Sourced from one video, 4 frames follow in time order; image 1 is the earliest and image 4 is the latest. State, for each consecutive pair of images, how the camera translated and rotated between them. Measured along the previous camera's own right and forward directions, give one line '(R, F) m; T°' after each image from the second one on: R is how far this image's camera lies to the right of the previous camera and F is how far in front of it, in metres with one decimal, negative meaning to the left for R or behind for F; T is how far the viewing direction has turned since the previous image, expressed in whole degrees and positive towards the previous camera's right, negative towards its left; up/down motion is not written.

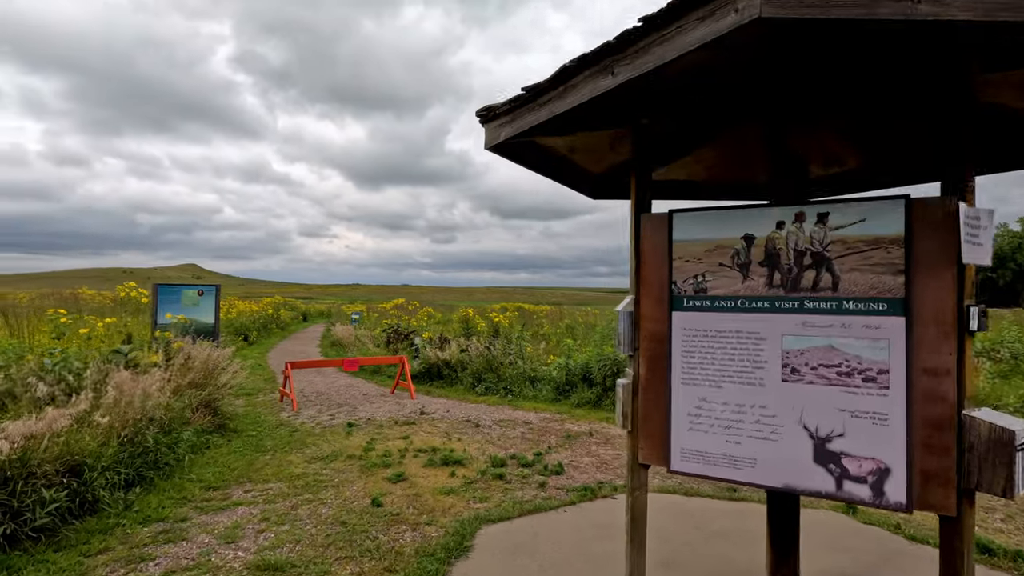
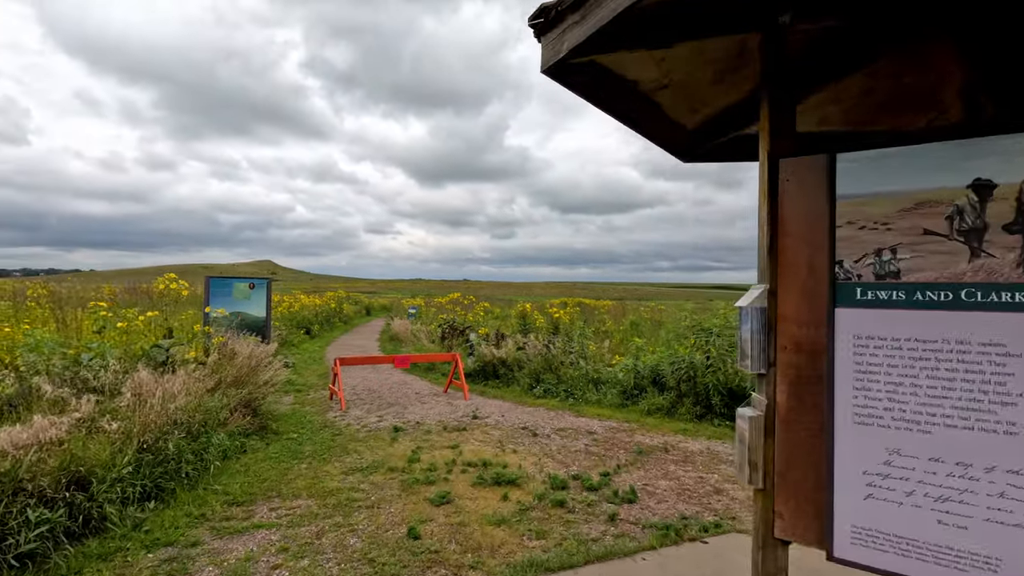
(0.0, +0.9) m; -6°
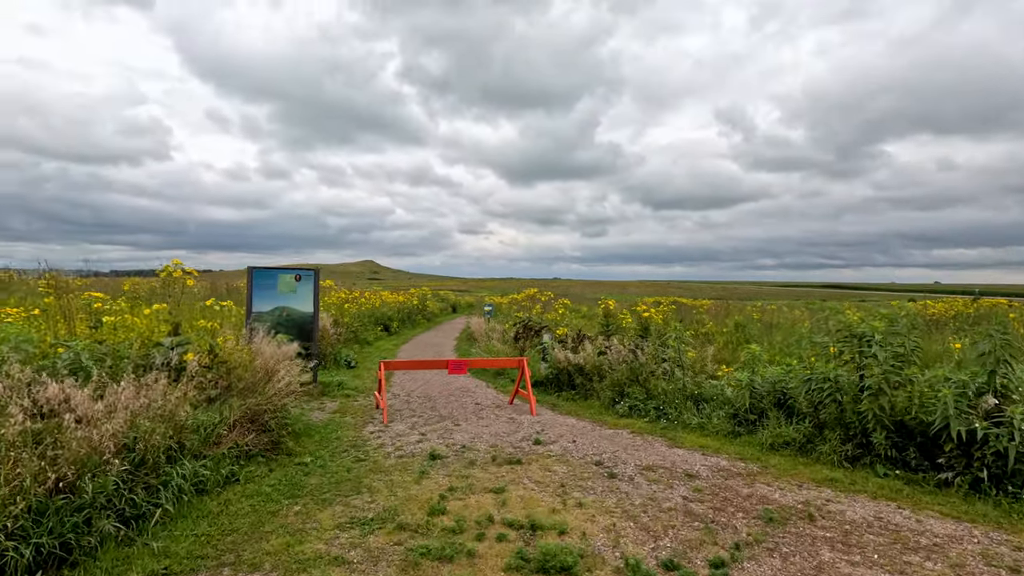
(+0.2, +1.8) m; -10°
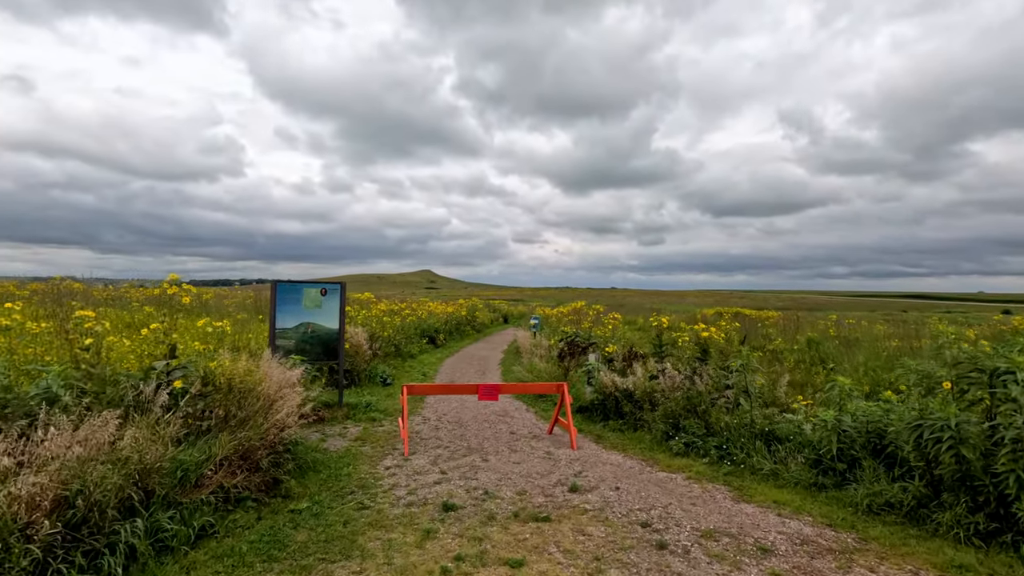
(+0.2, +0.9) m; -6°
